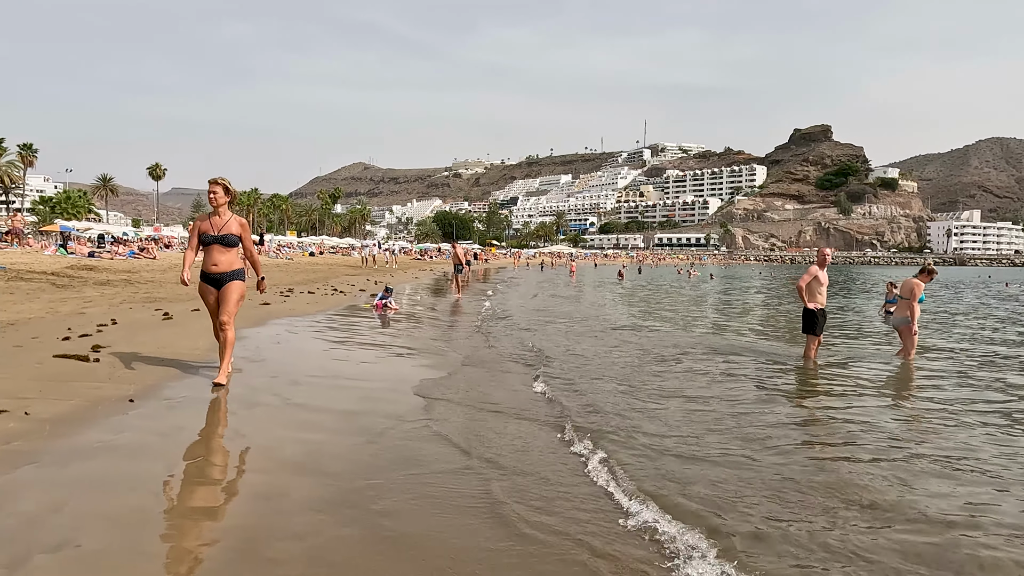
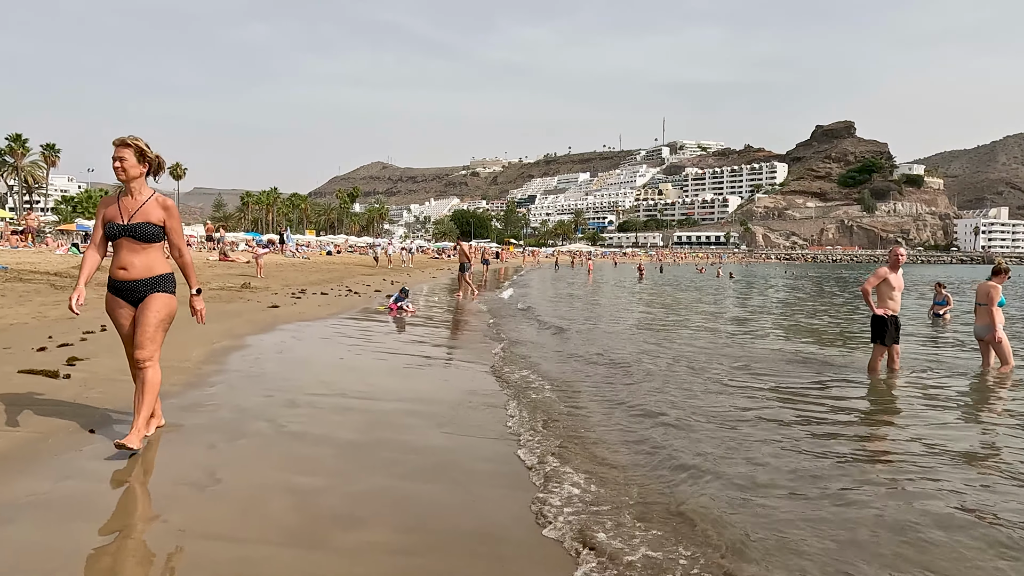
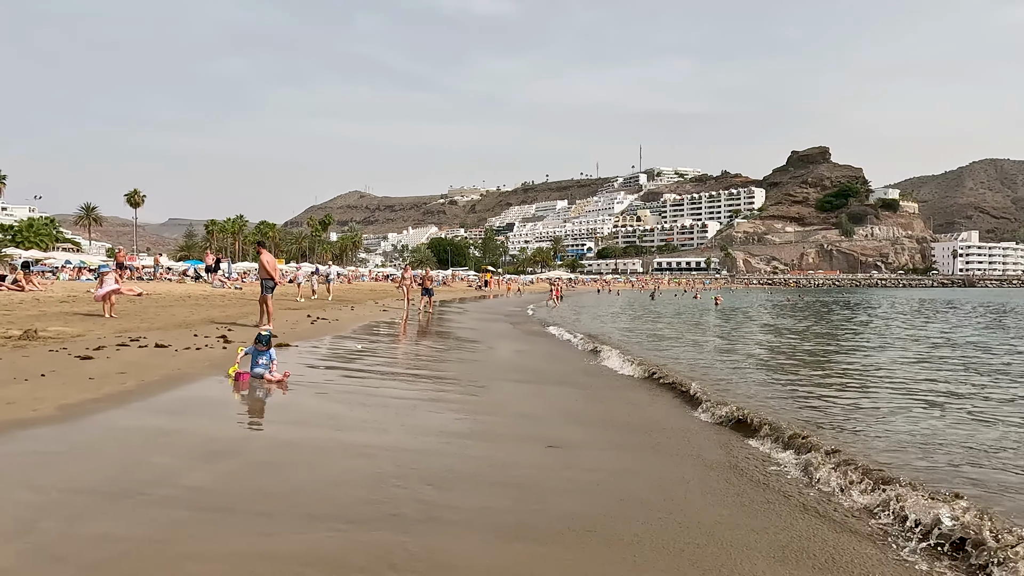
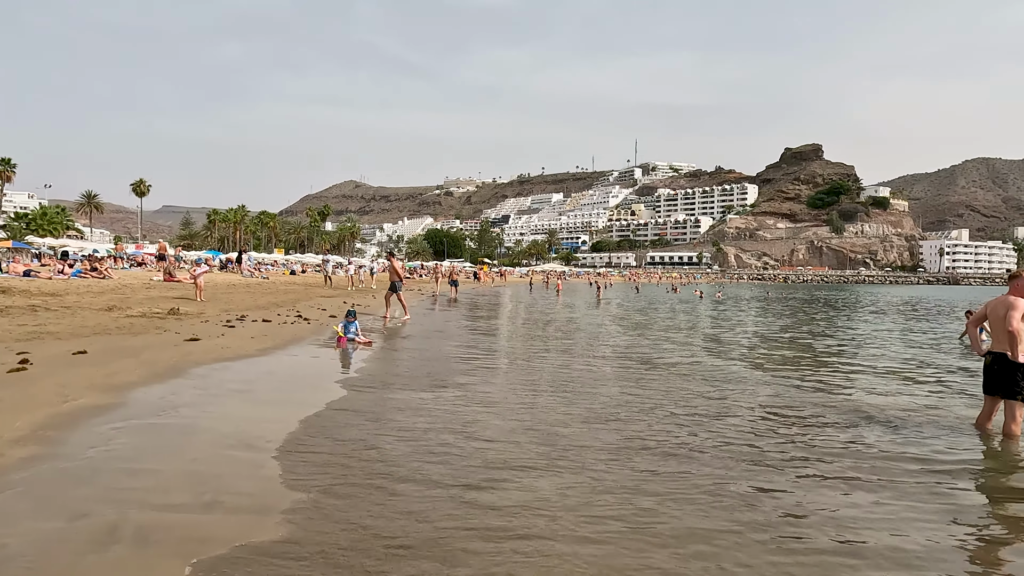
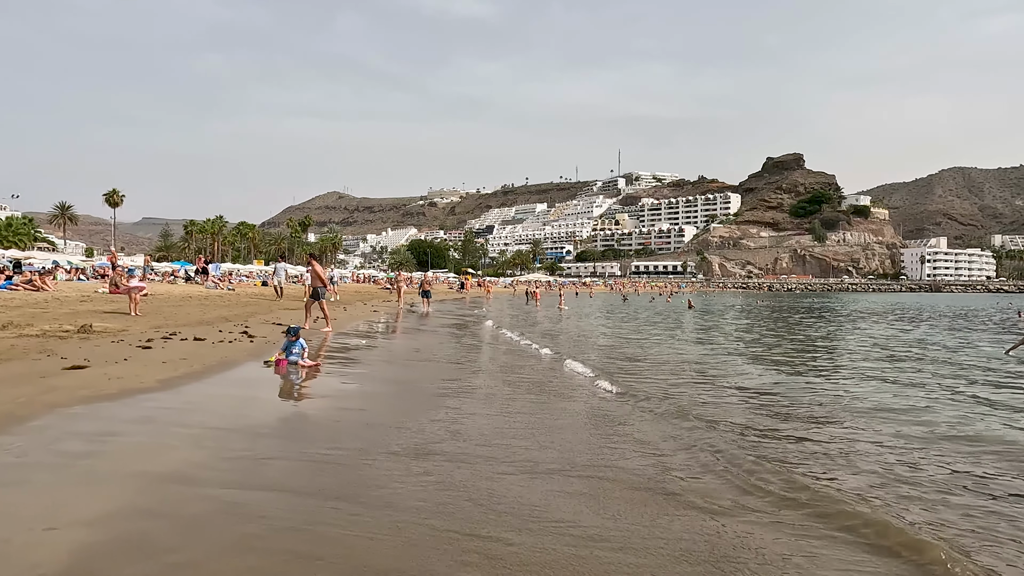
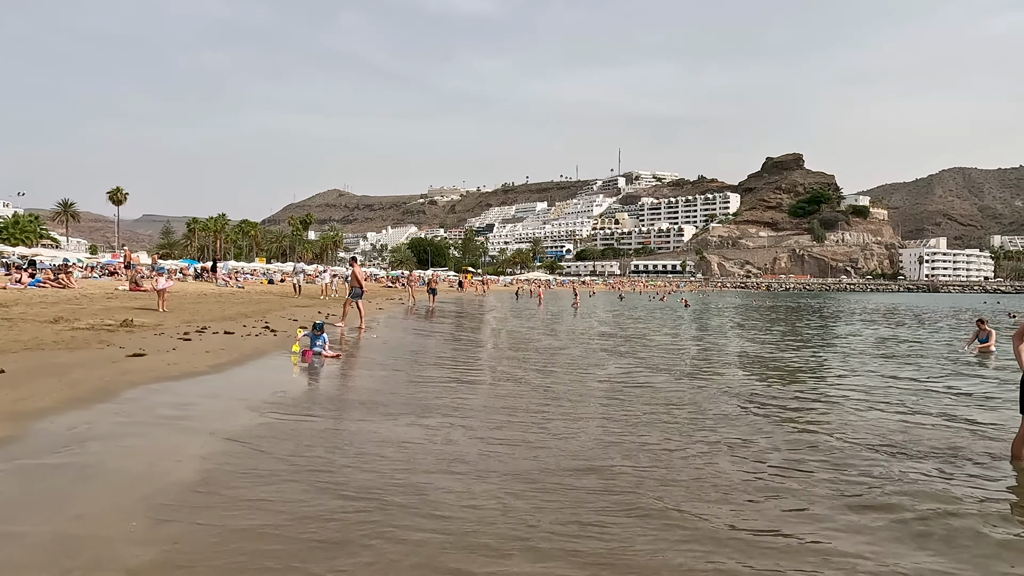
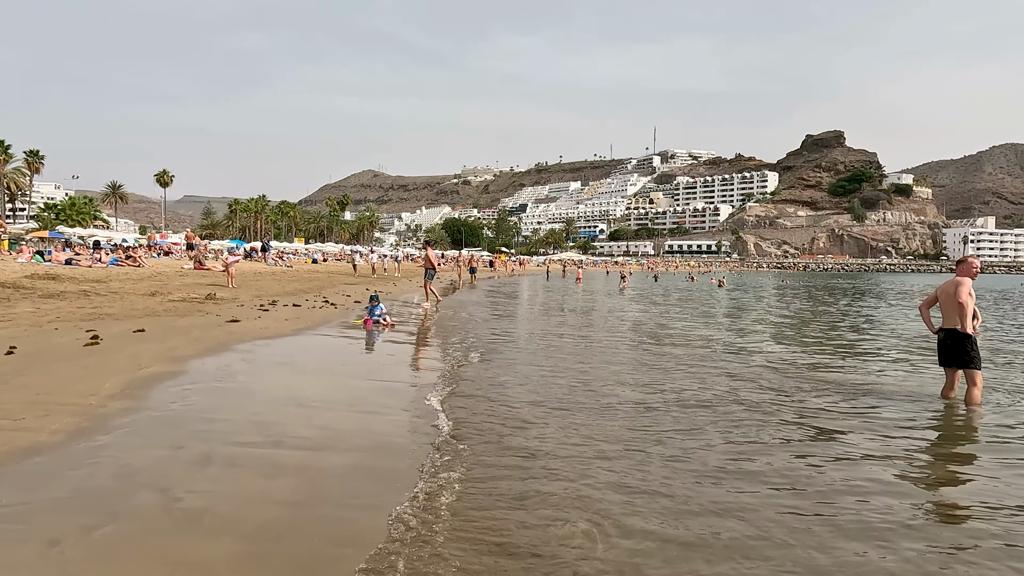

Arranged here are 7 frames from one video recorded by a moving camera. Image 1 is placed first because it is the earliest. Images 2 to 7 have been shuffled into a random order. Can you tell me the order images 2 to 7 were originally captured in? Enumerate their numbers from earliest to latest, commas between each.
2, 7, 4, 6, 5, 3
